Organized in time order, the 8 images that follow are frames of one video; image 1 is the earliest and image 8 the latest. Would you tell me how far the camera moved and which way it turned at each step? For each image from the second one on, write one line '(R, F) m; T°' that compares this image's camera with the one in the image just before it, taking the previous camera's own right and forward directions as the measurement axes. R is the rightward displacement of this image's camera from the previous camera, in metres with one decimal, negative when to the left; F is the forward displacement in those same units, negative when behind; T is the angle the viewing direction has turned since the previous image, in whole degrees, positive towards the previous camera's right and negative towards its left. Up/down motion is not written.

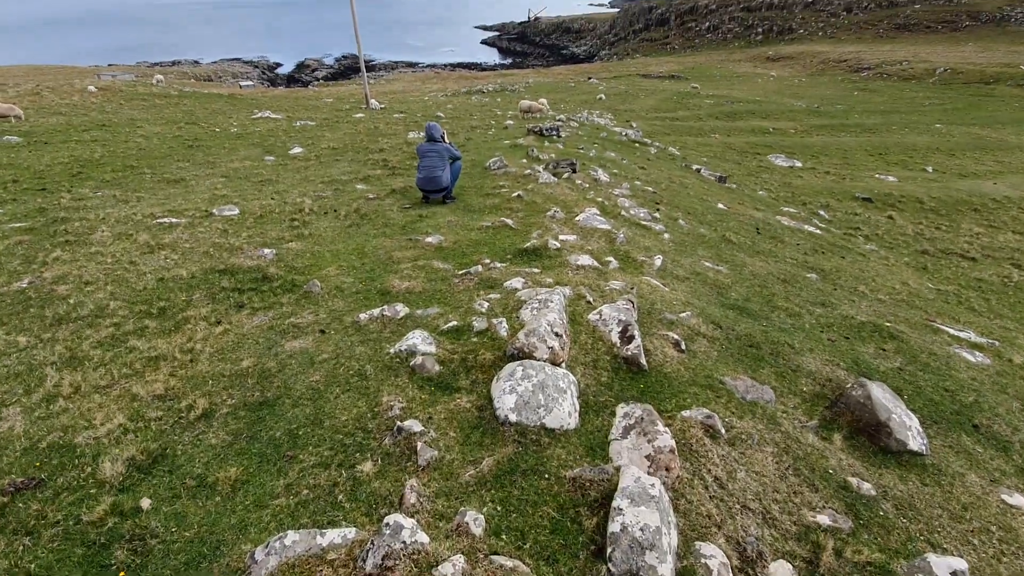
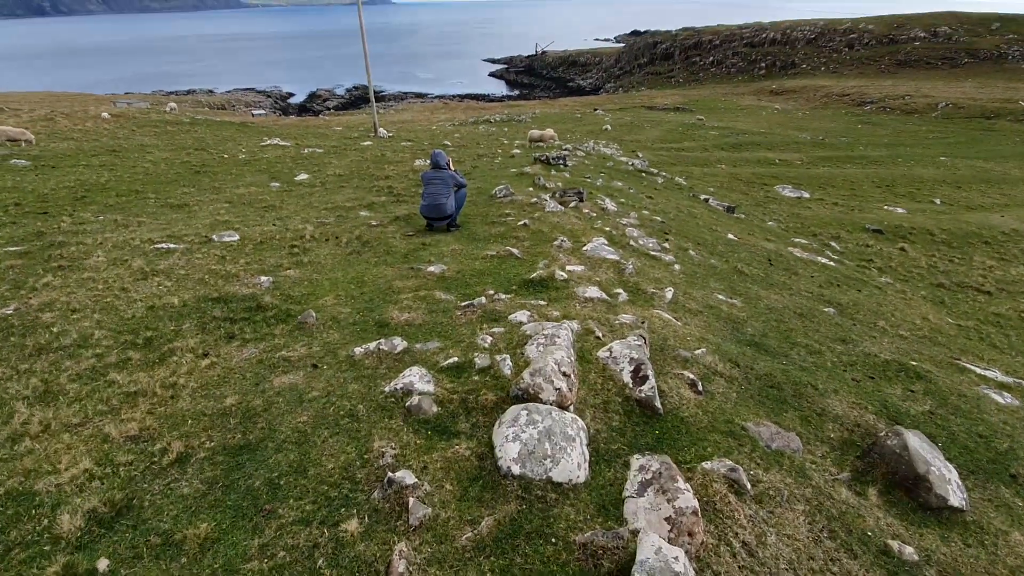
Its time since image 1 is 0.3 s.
(0.0, +0.5) m; -1°
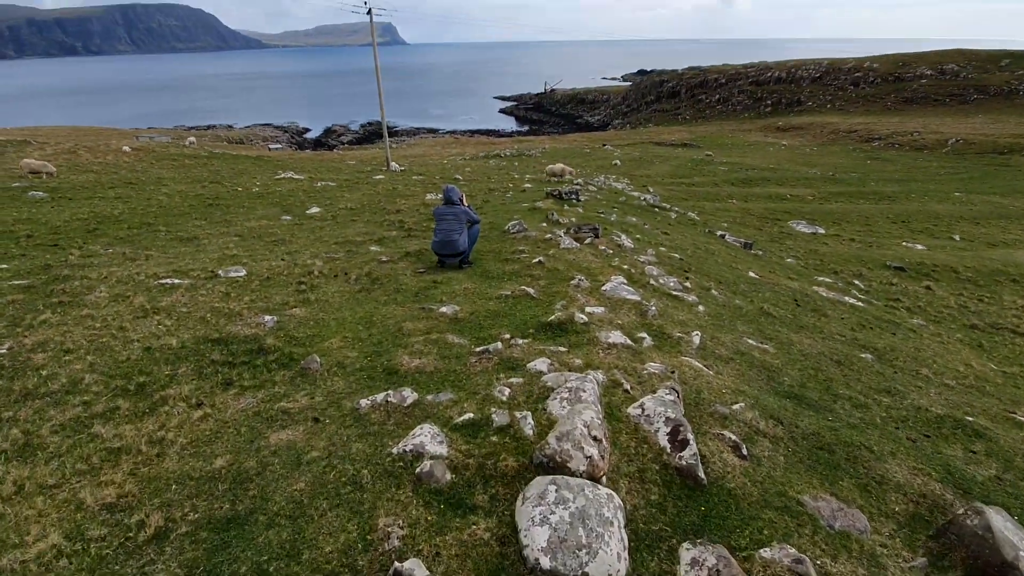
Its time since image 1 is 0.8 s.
(-0.2, +0.6) m; -1°
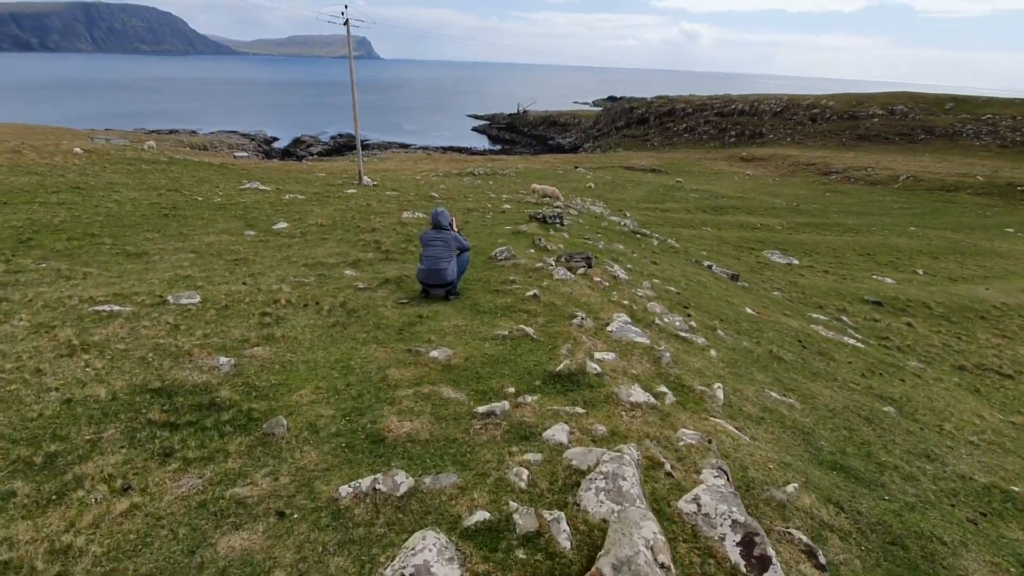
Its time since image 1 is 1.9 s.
(-0.7, +1.4) m; +4°
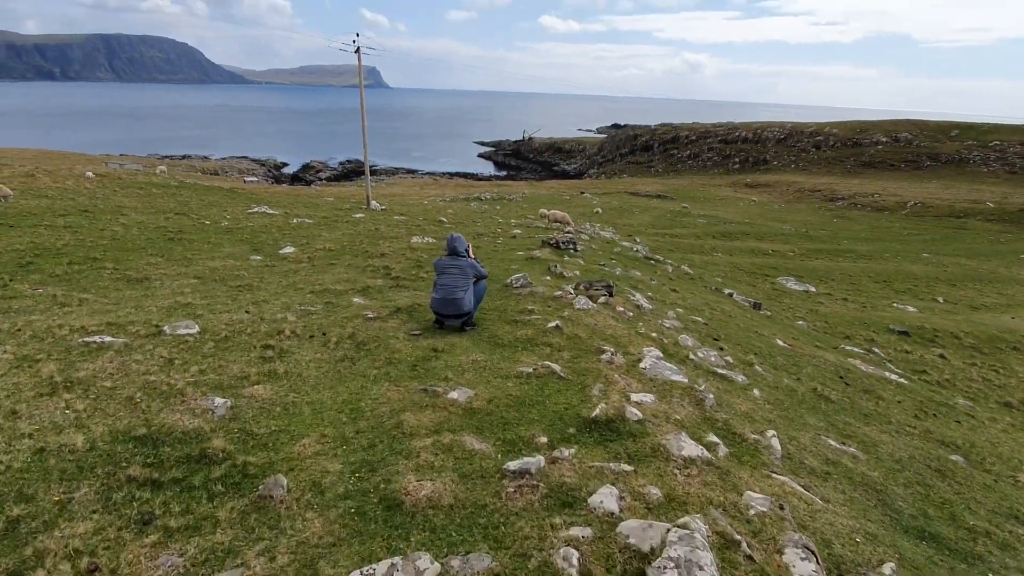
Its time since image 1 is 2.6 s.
(-0.4, +1.0) m; -1°
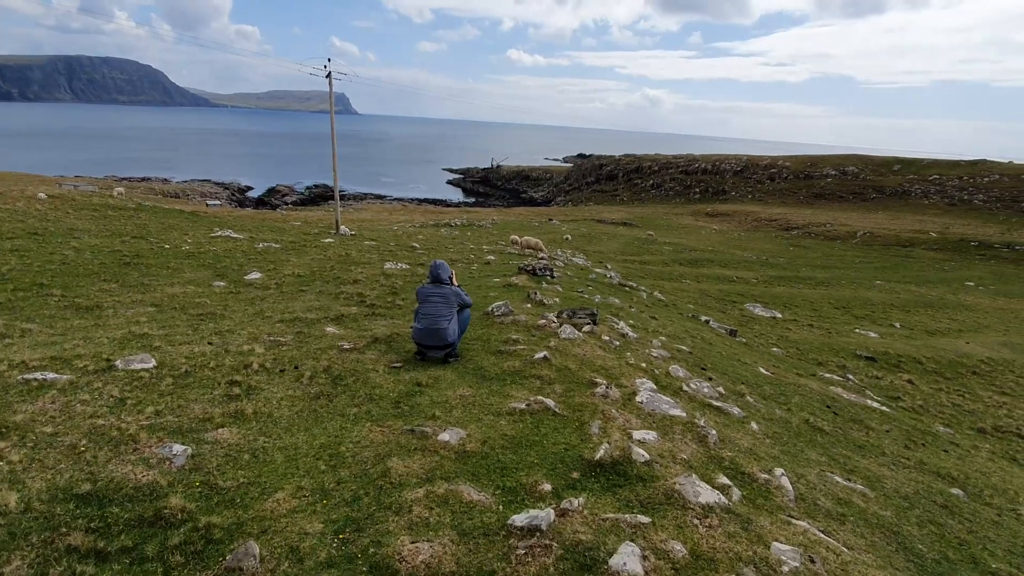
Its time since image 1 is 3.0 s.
(-0.5, +0.6) m; +4°
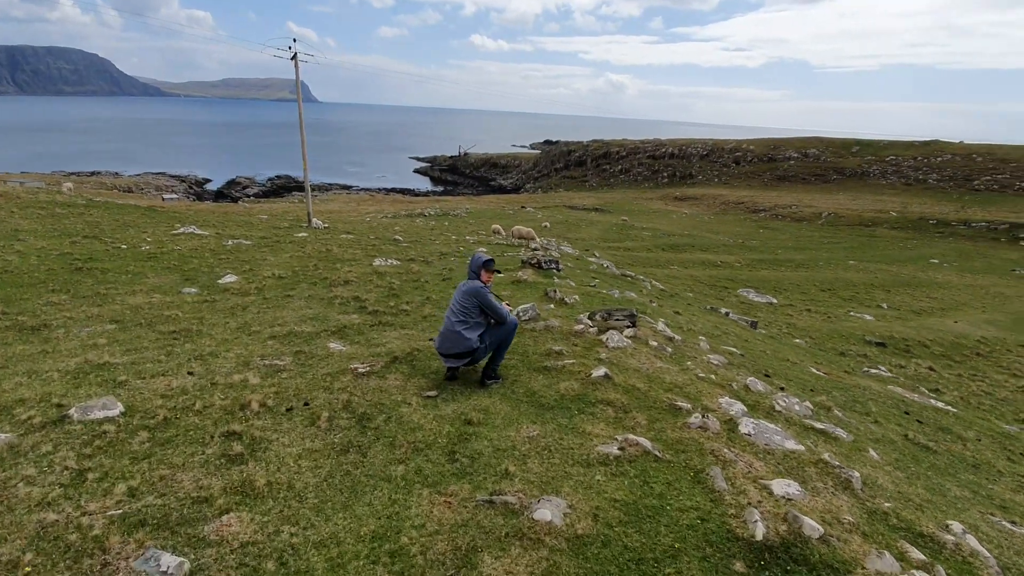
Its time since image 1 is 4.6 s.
(-1.7, +2.3) m; +3°
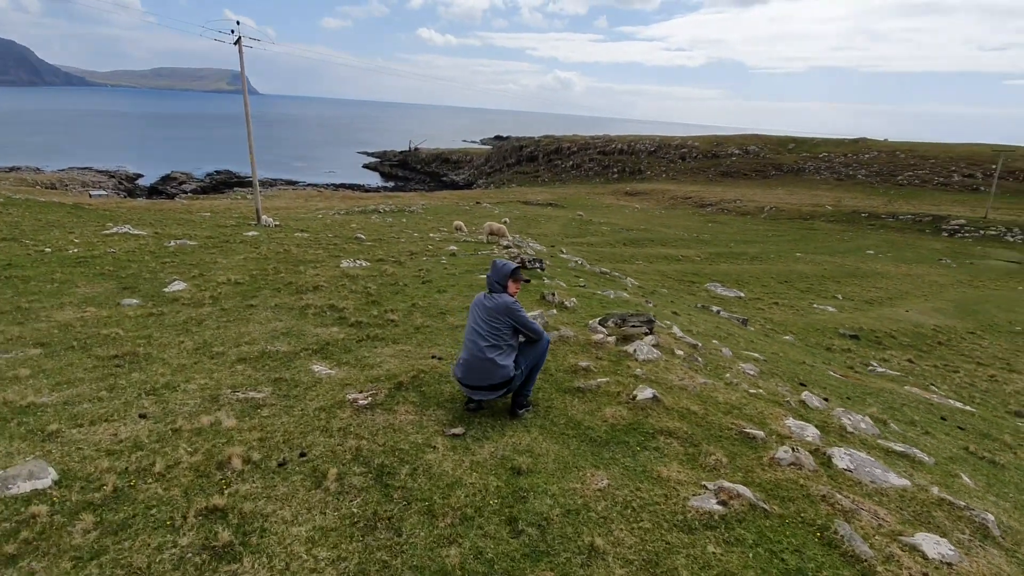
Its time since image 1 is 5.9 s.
(-1.4, +1.8) m; +5°
